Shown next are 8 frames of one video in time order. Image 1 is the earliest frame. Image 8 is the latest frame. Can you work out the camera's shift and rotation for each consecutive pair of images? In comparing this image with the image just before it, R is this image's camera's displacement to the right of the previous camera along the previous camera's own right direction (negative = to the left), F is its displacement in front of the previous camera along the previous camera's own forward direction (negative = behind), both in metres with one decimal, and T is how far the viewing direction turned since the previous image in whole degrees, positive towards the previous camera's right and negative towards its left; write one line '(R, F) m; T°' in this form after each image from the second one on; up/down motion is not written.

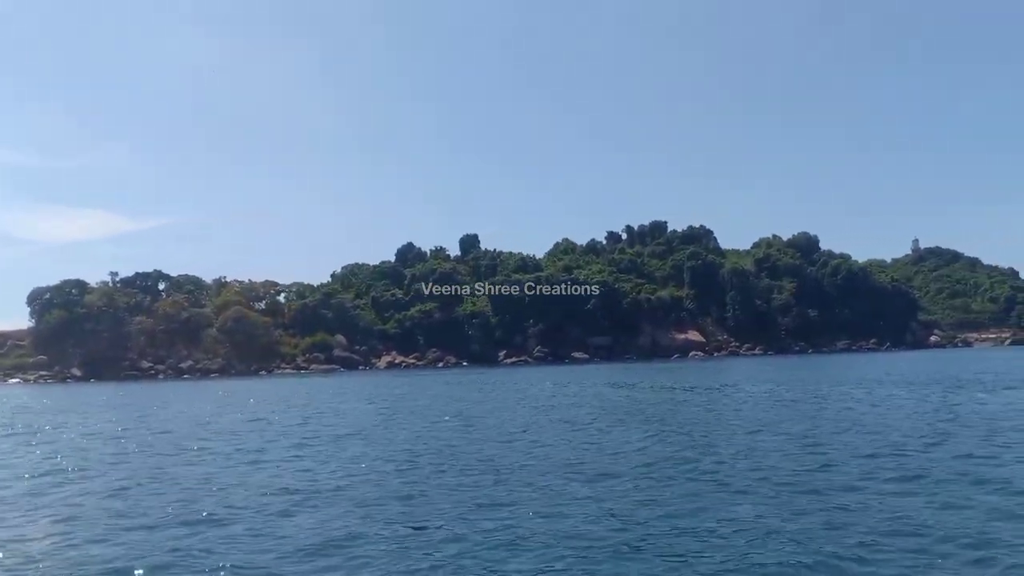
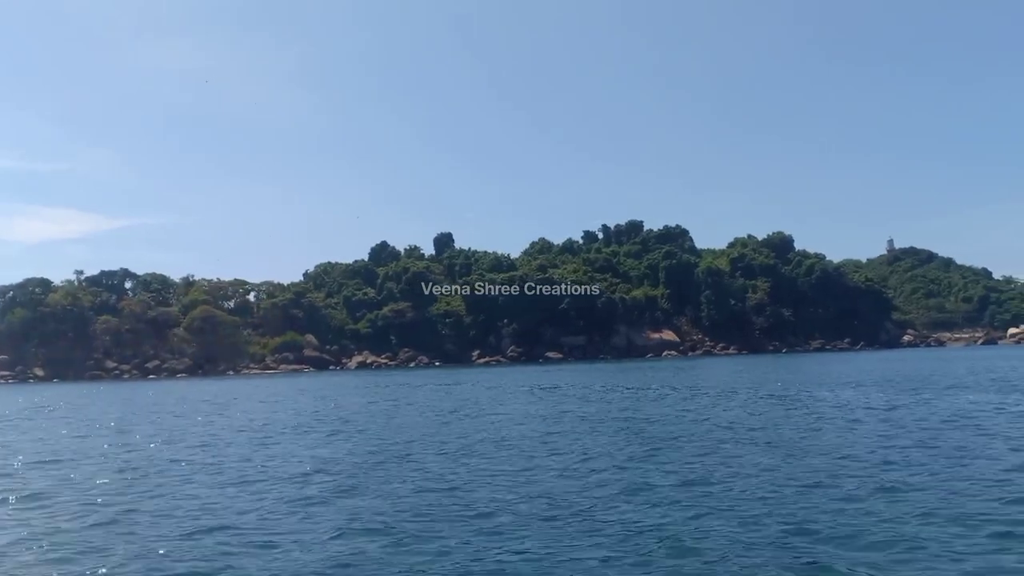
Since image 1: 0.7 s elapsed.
(+0.4, +0.5) m; +1°
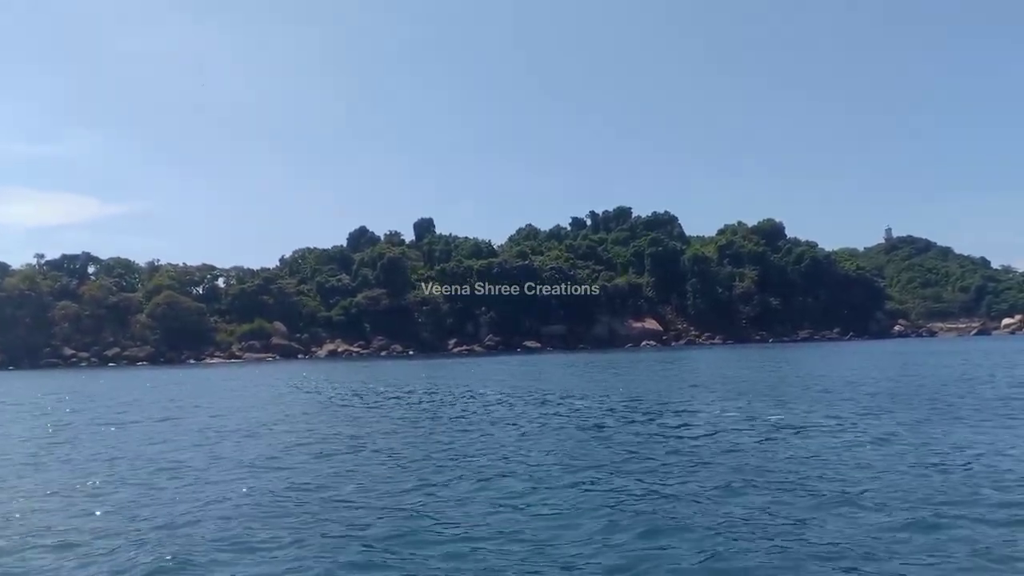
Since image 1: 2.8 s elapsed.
(+1.4, +1.9) m; 0°
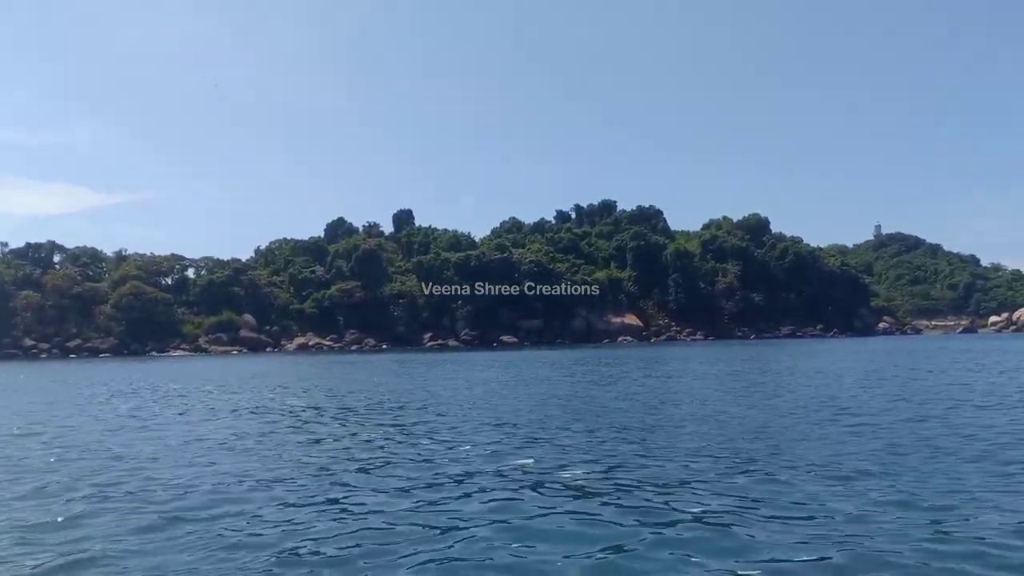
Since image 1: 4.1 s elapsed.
(+1.0, +1.2) m; 0°
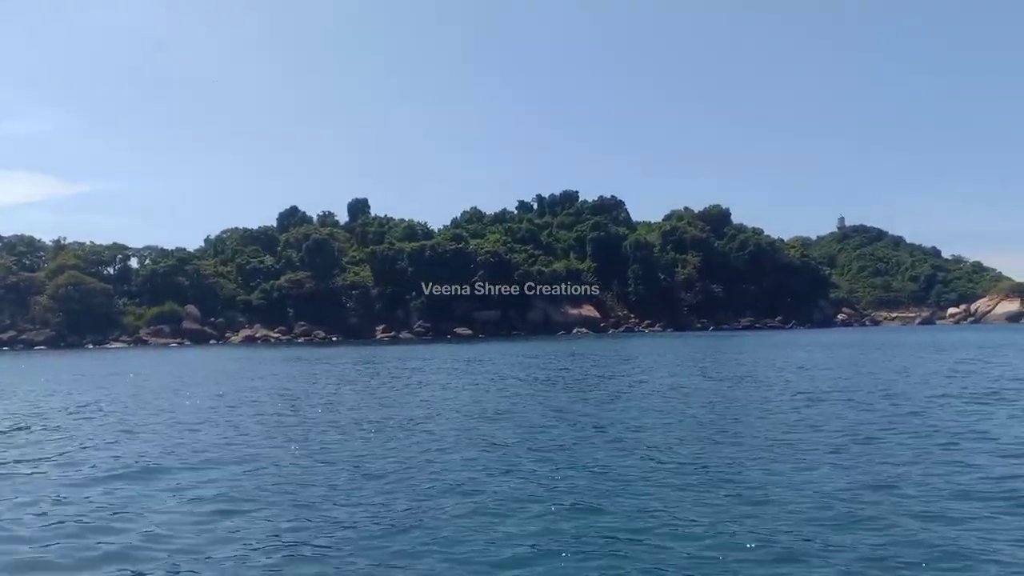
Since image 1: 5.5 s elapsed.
(+0.8, +1.2) m; +2°
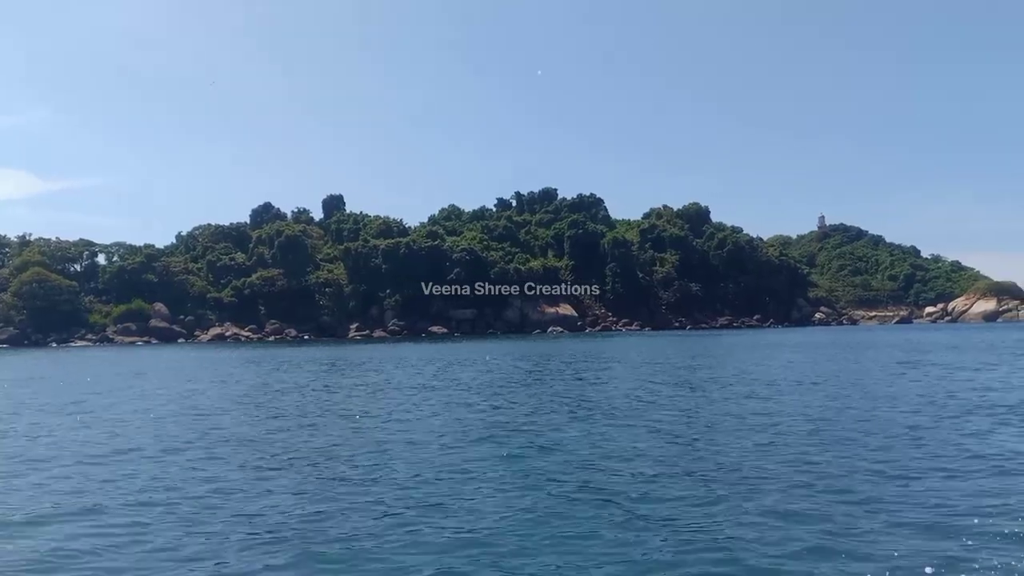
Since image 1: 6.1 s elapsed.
(+0.4, +0.7) m; +1°
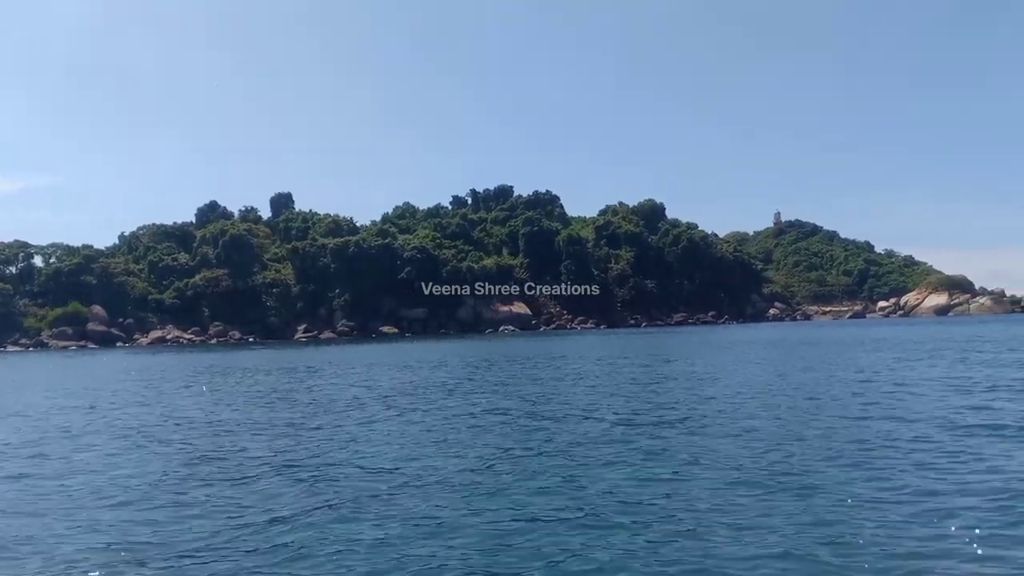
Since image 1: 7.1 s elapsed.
(+0.5, +0.9) m; +2°
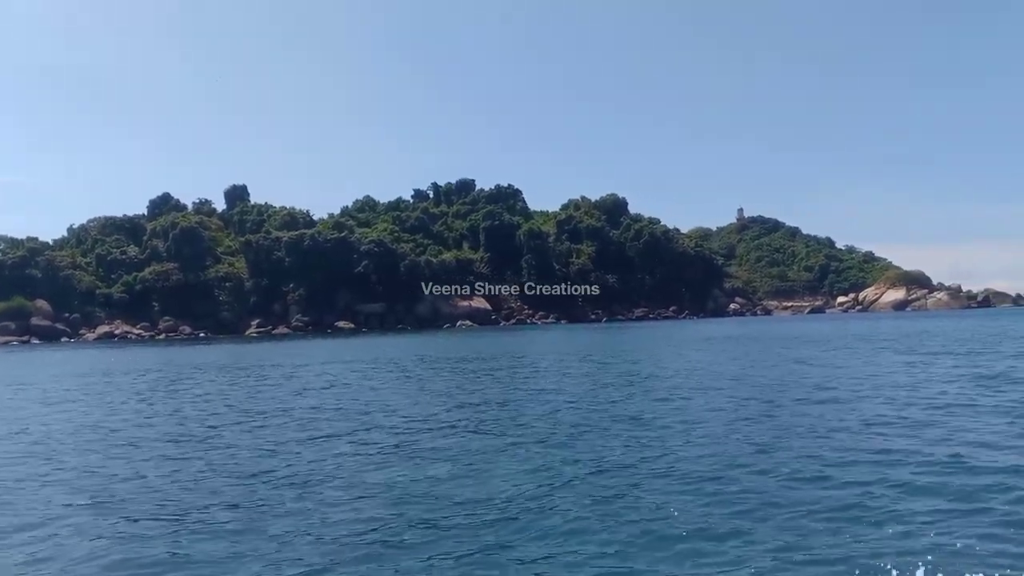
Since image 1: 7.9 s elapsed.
(+0.4, +0.7) m; +2°
